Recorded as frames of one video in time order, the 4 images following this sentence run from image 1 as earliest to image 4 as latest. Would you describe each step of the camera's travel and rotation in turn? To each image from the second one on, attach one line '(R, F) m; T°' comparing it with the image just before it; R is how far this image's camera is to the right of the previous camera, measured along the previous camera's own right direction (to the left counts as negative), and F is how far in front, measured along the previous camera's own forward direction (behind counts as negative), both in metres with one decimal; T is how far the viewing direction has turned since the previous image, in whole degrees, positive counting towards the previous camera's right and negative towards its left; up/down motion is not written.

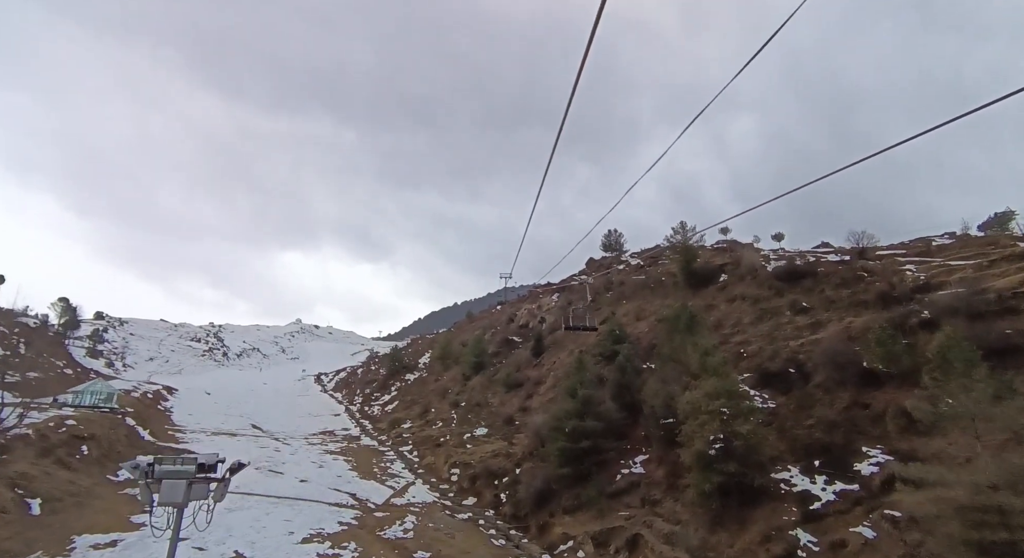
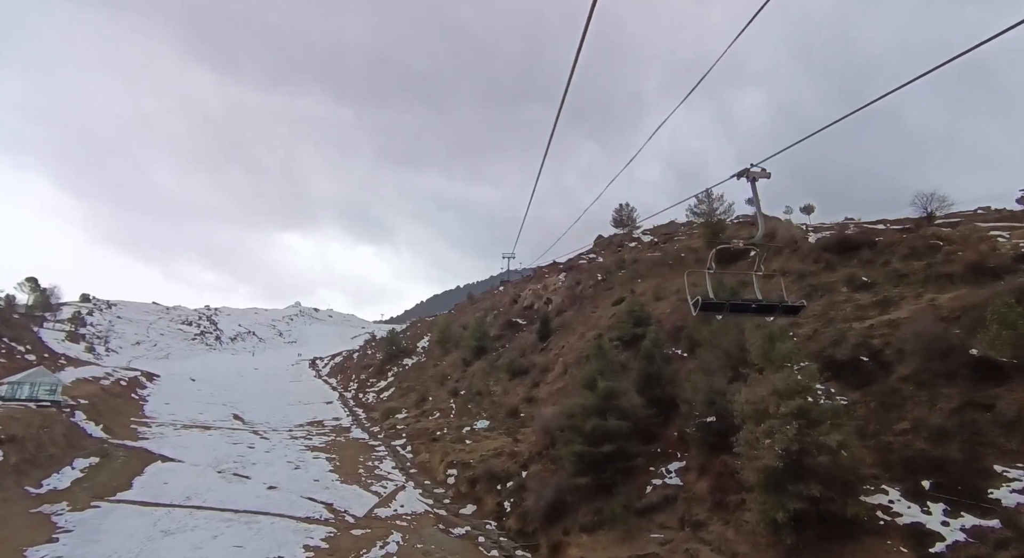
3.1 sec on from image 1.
(-0.1, +3.5) m; 0°
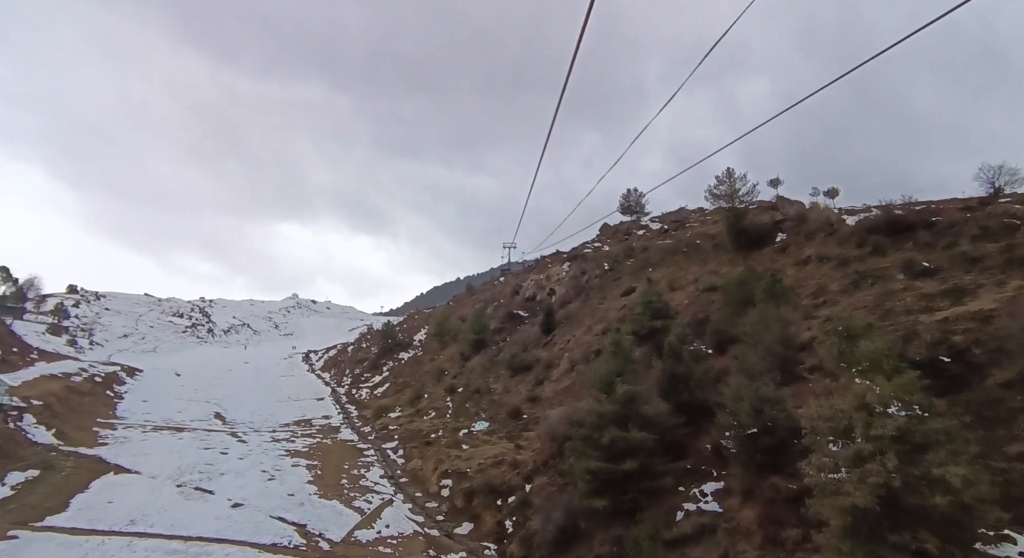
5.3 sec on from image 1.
(-0.1, +2.6) m; 0°
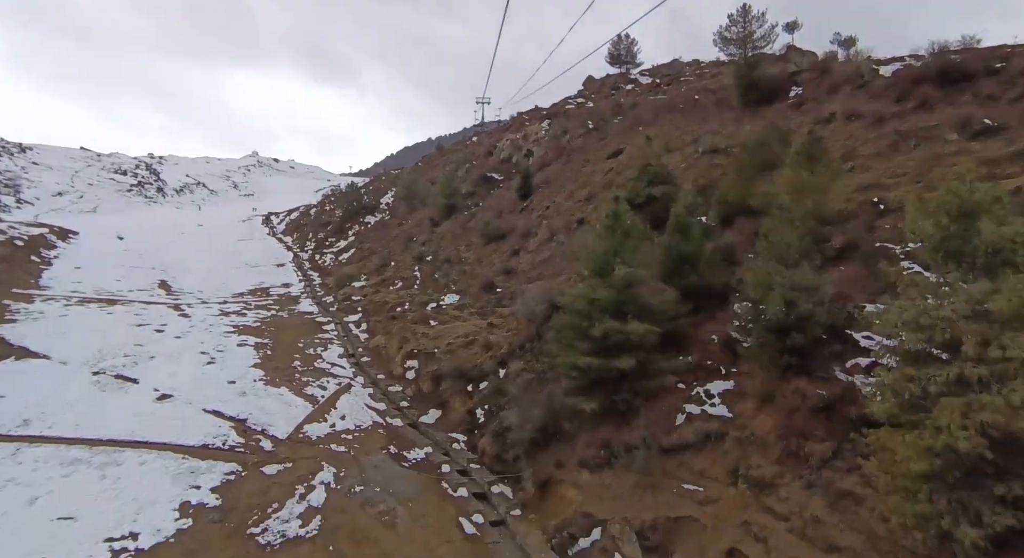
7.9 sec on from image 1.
(0.0, +3.0) m; +3°
